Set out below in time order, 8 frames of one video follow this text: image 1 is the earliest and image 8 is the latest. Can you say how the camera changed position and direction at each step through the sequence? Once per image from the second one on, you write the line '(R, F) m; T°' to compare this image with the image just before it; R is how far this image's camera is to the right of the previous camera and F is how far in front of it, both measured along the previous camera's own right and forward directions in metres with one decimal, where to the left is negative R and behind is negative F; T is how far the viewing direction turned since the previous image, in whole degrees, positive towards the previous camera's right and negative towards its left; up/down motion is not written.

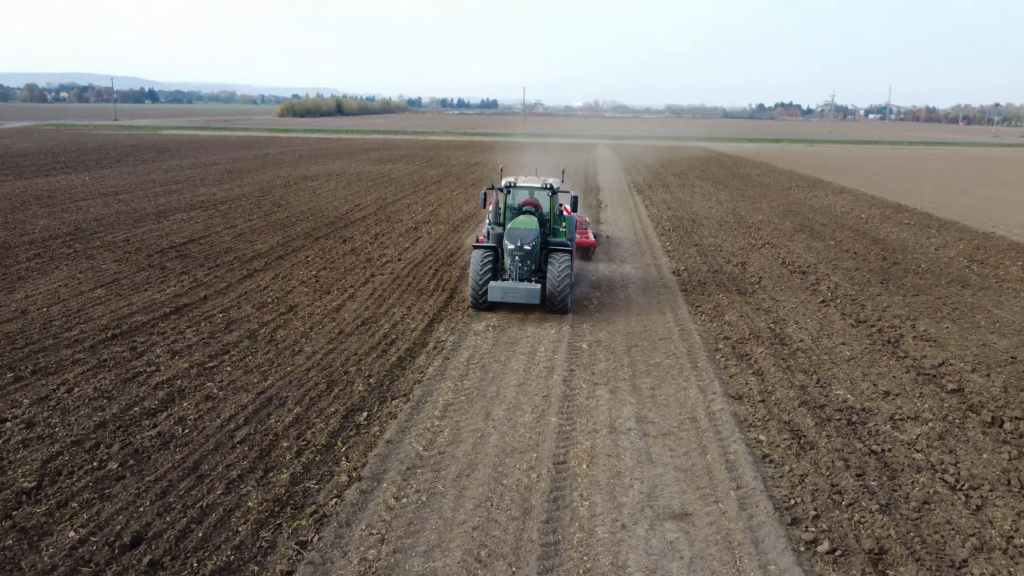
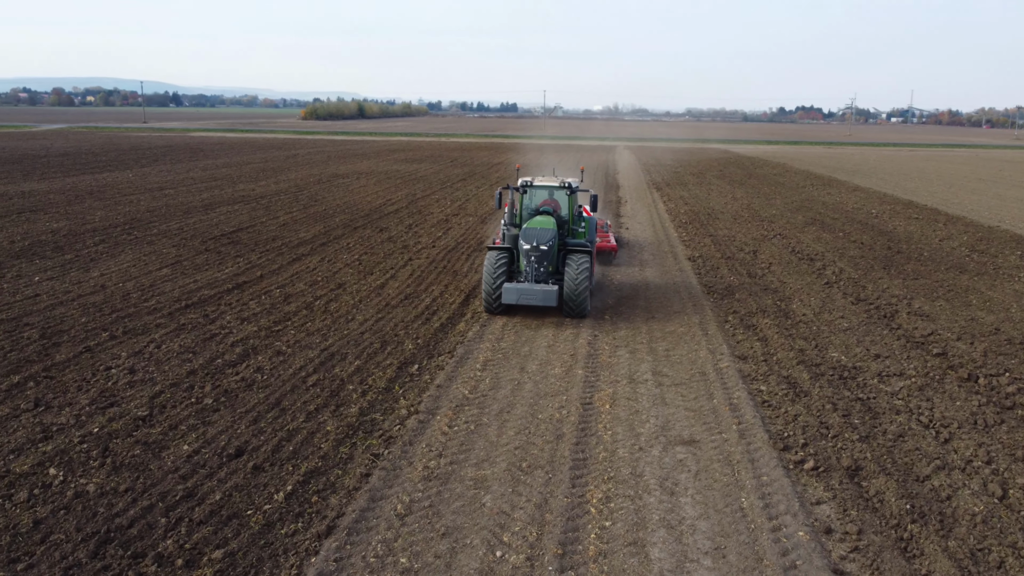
(-0.1, -1.1) m; -1°
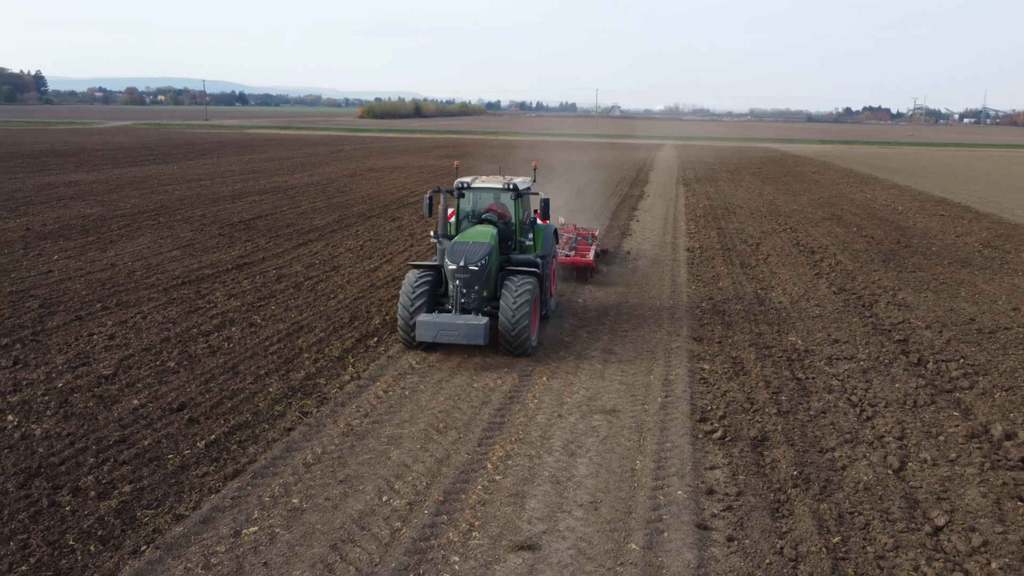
(+1.1, -0.3) m; -4°
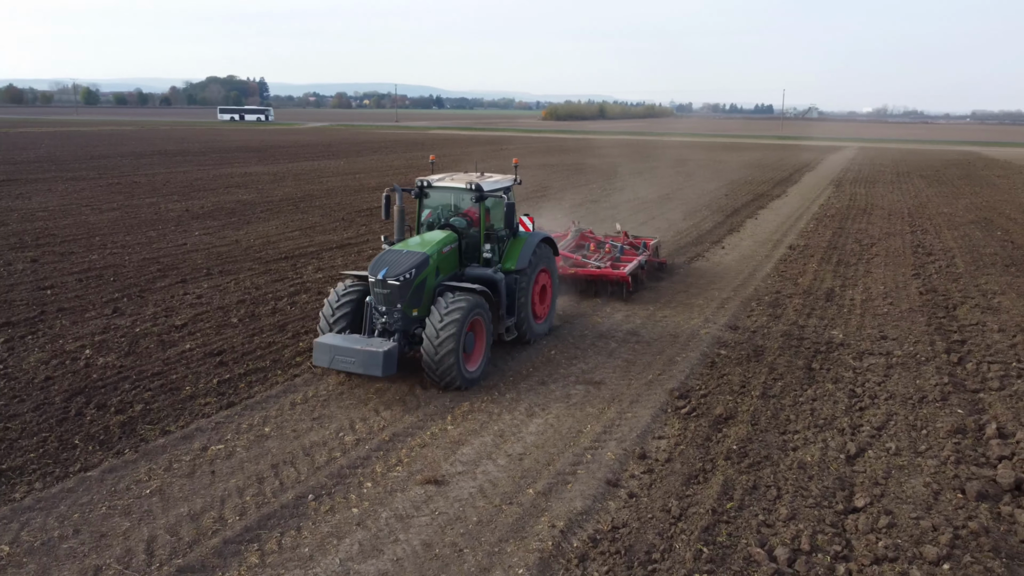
(+1.7, -0.3) m; -13°
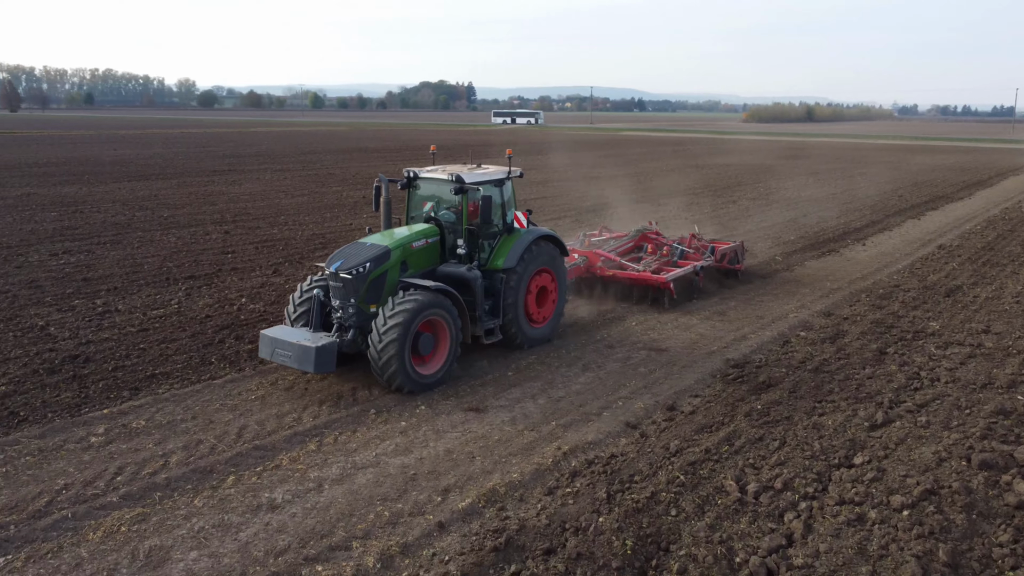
(+1.2, -0.7) m; -13°
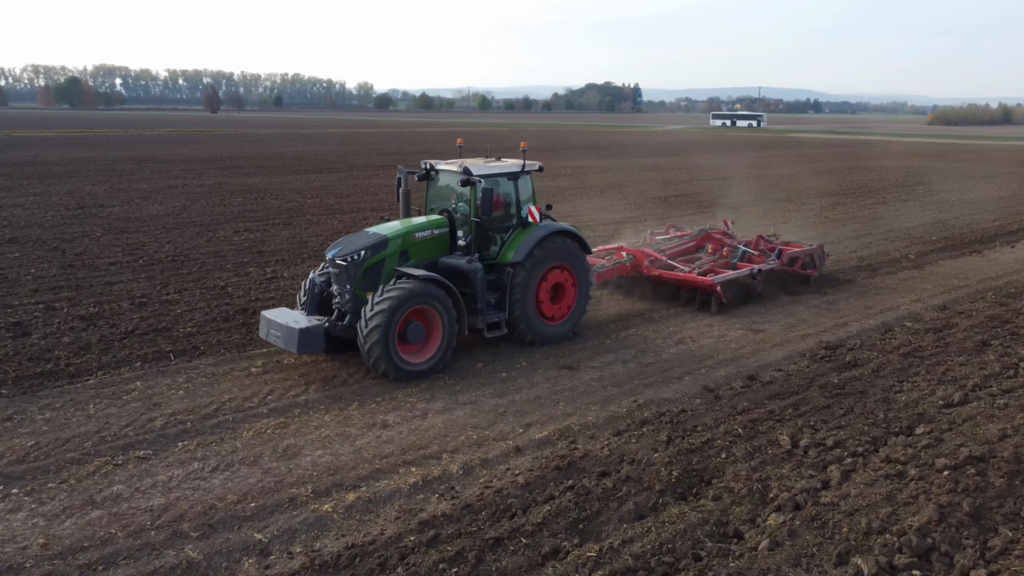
(+0.6, -0.8) m; -11°
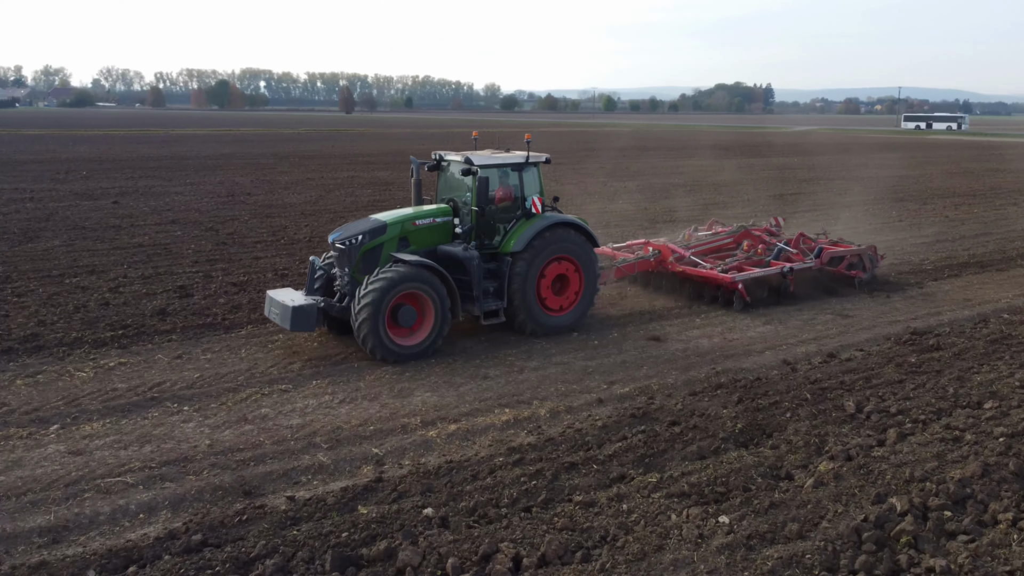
(+0.2, -0.7) m; -8°
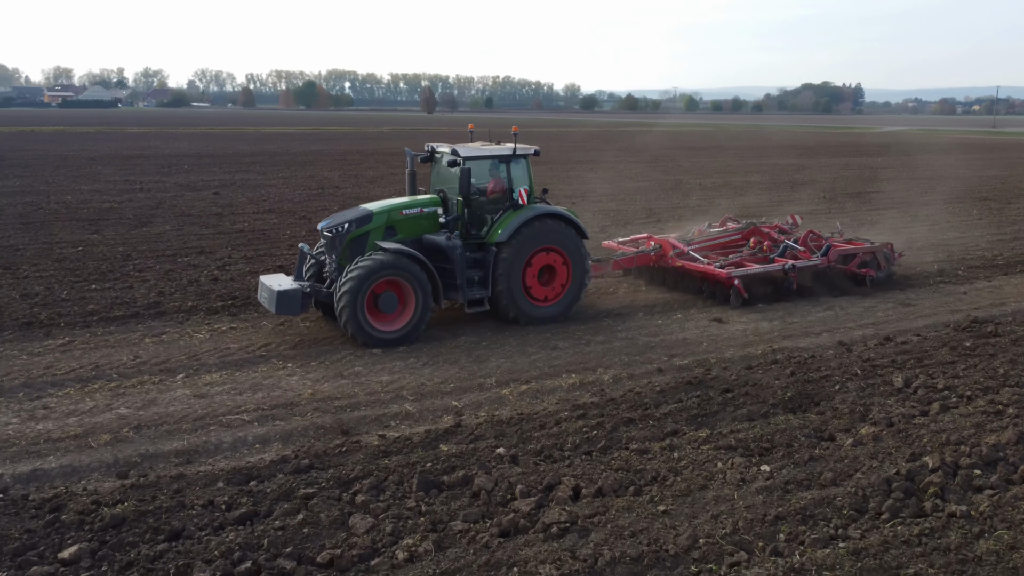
(+0.1, -0.6) m; -5°
